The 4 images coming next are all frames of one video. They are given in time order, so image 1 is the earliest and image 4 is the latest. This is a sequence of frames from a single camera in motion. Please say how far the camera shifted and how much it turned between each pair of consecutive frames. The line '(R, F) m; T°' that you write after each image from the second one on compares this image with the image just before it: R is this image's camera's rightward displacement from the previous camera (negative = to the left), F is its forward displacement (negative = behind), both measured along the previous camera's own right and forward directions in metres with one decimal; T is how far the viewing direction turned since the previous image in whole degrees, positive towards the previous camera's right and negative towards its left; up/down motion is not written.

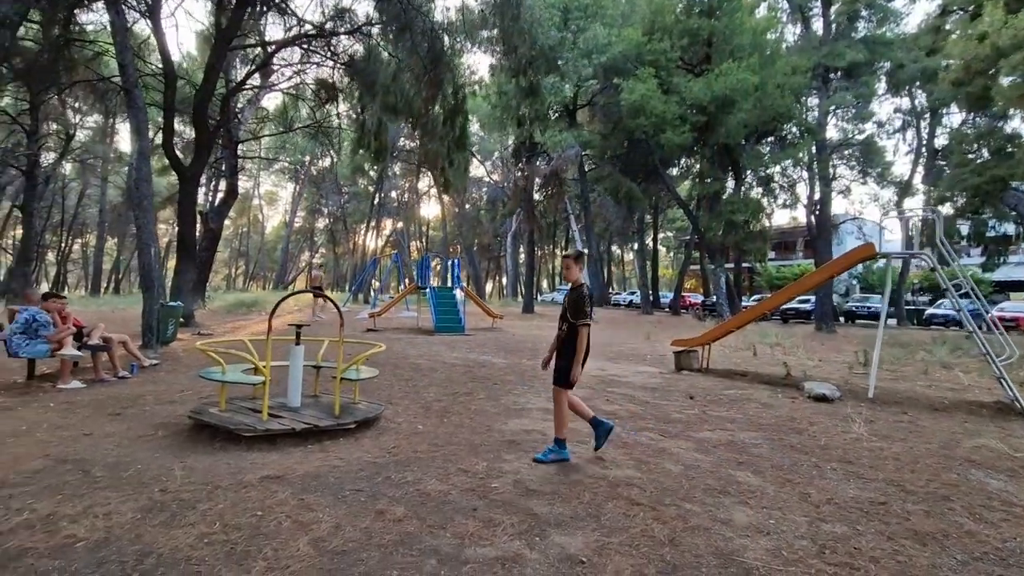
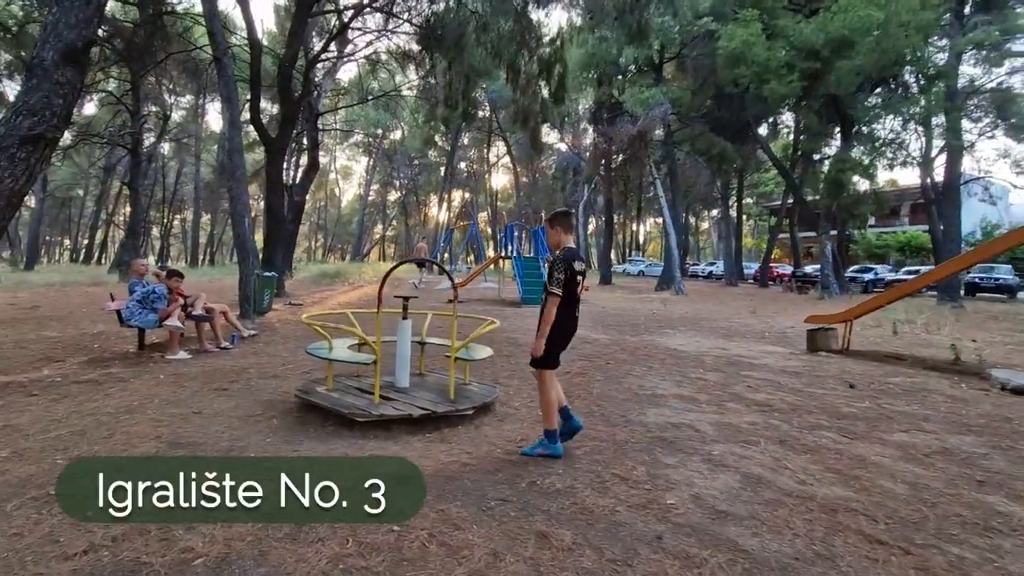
(-0.6, +0.7) m; -7°
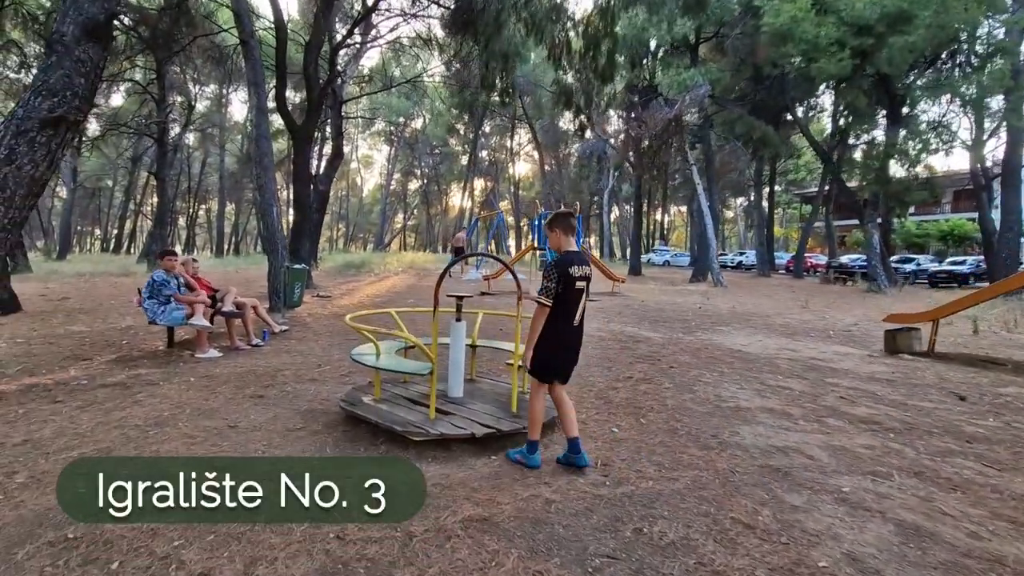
(-0.4, +0.6) m; -2°
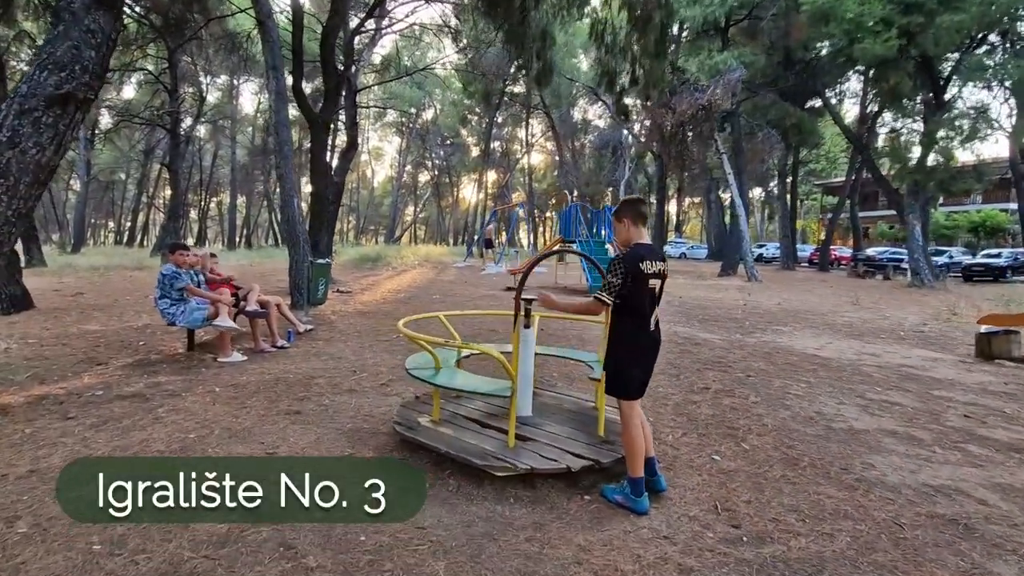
(-0.5, +0.6) m; -1°
